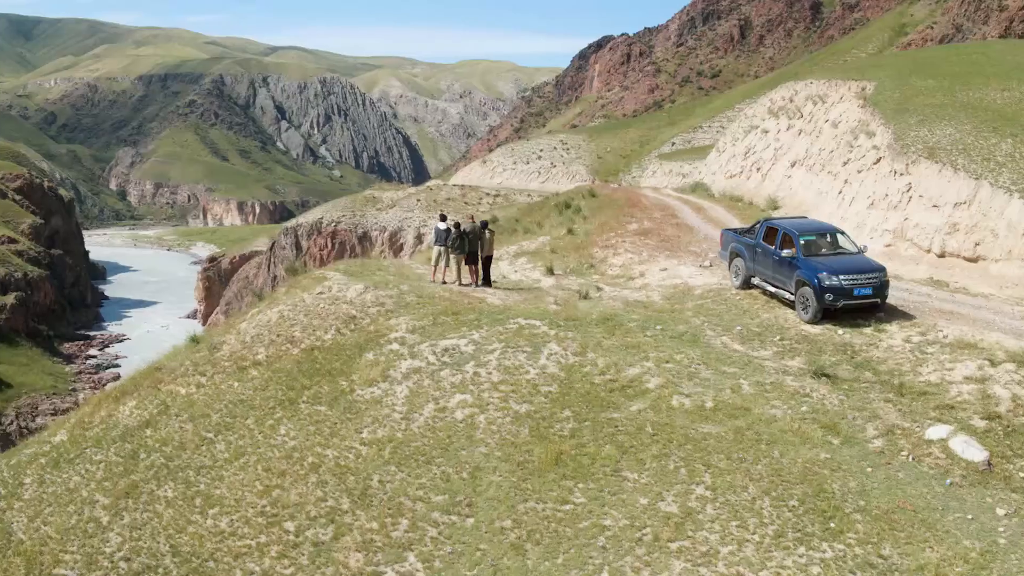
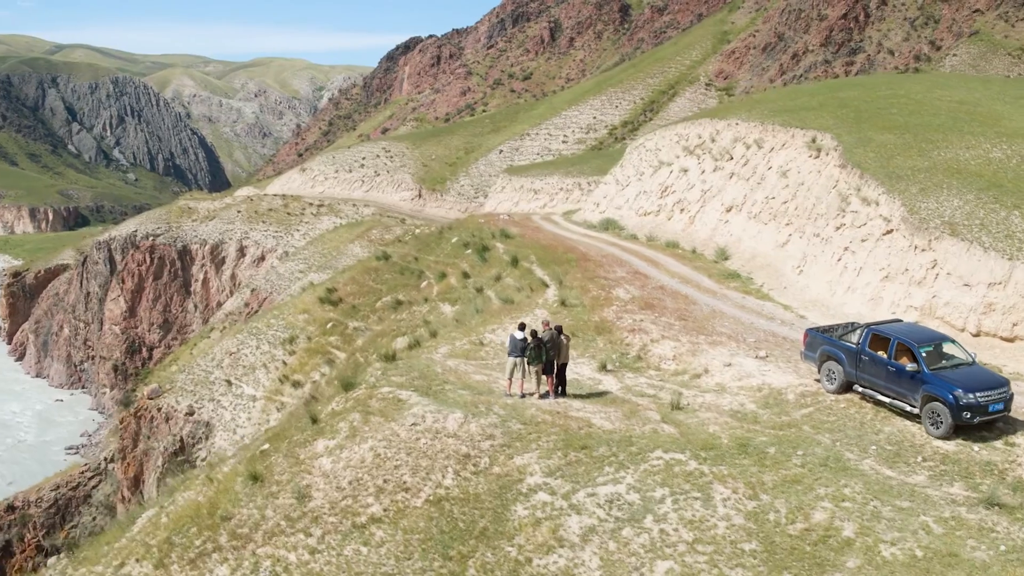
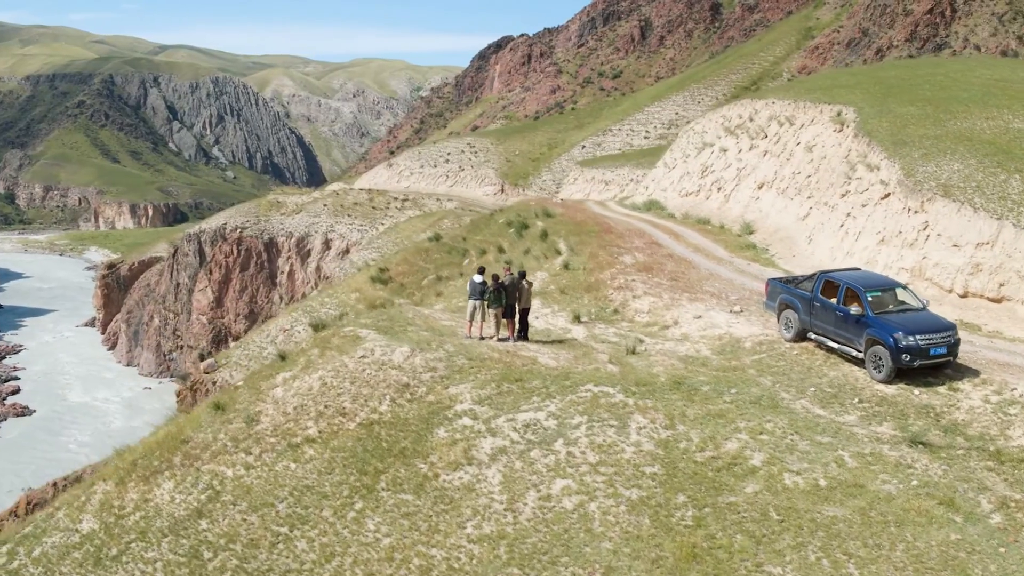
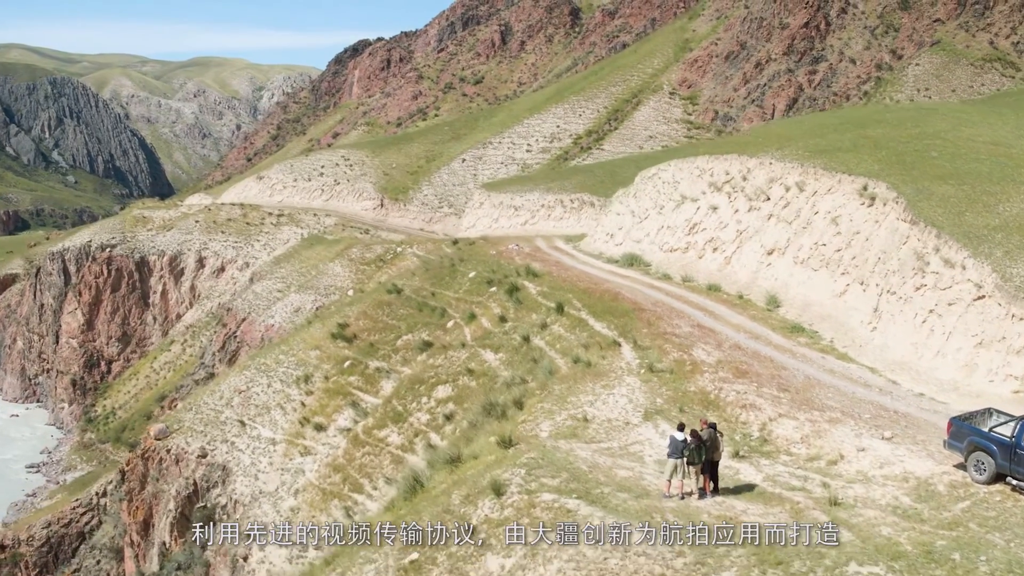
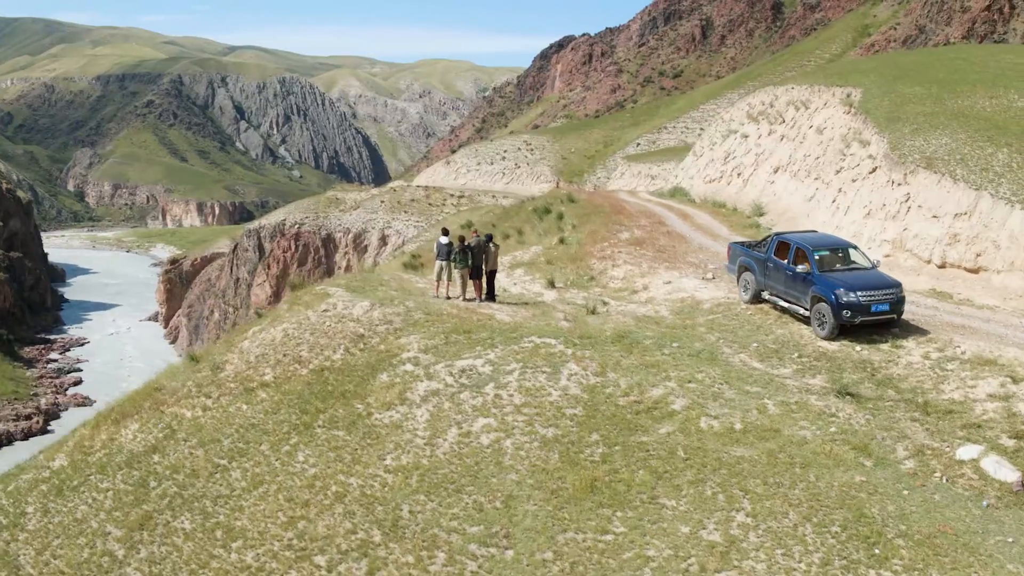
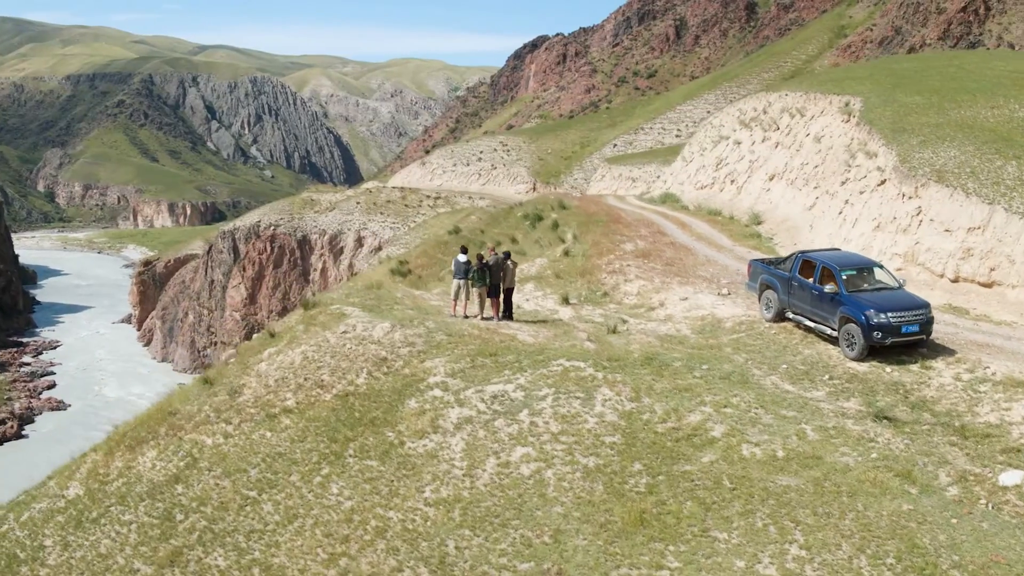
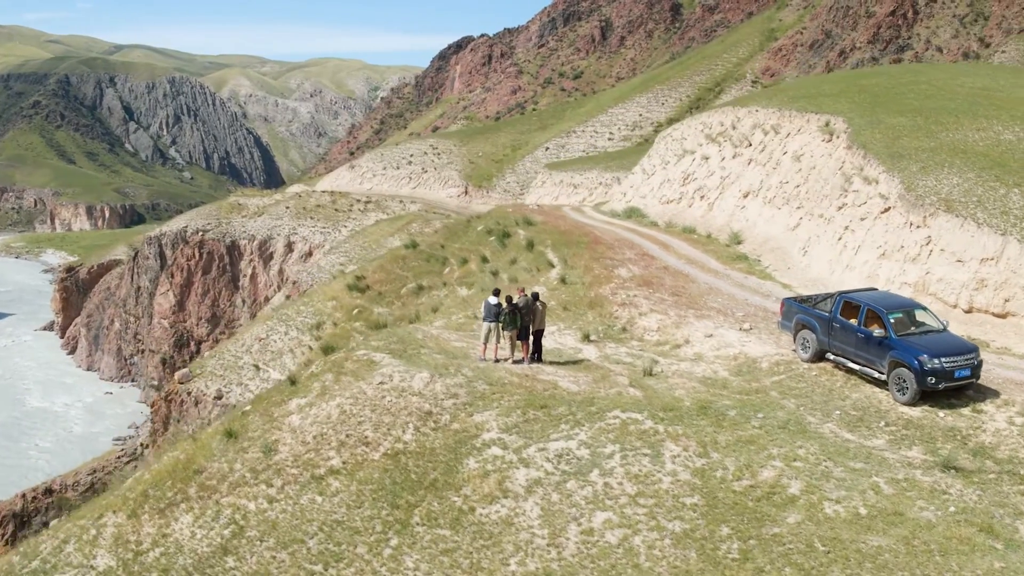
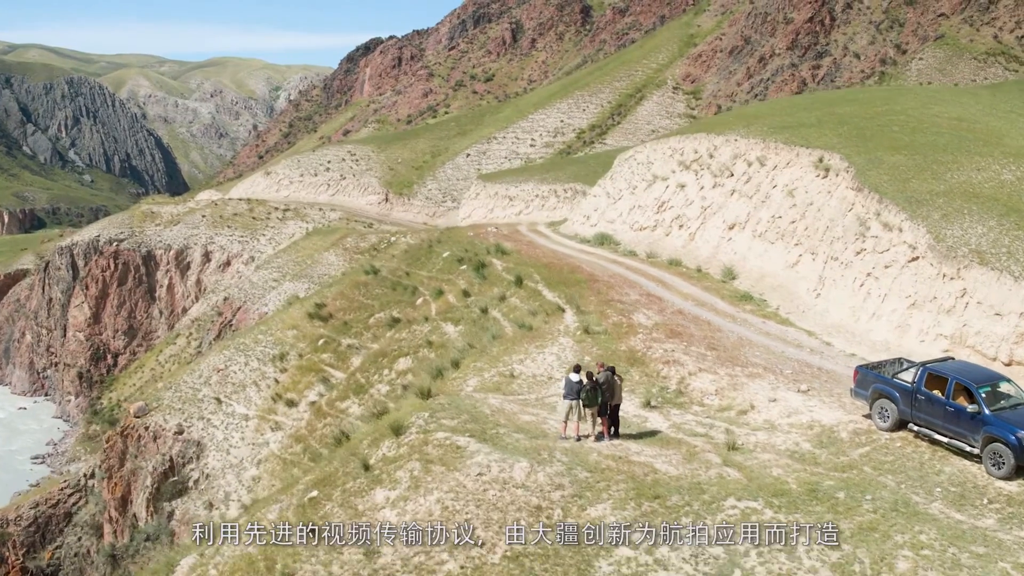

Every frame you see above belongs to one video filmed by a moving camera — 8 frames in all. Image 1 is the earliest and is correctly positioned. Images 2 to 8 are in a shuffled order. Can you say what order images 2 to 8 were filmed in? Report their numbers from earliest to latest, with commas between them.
5, 6, 3, 7, 2, 8, 4
